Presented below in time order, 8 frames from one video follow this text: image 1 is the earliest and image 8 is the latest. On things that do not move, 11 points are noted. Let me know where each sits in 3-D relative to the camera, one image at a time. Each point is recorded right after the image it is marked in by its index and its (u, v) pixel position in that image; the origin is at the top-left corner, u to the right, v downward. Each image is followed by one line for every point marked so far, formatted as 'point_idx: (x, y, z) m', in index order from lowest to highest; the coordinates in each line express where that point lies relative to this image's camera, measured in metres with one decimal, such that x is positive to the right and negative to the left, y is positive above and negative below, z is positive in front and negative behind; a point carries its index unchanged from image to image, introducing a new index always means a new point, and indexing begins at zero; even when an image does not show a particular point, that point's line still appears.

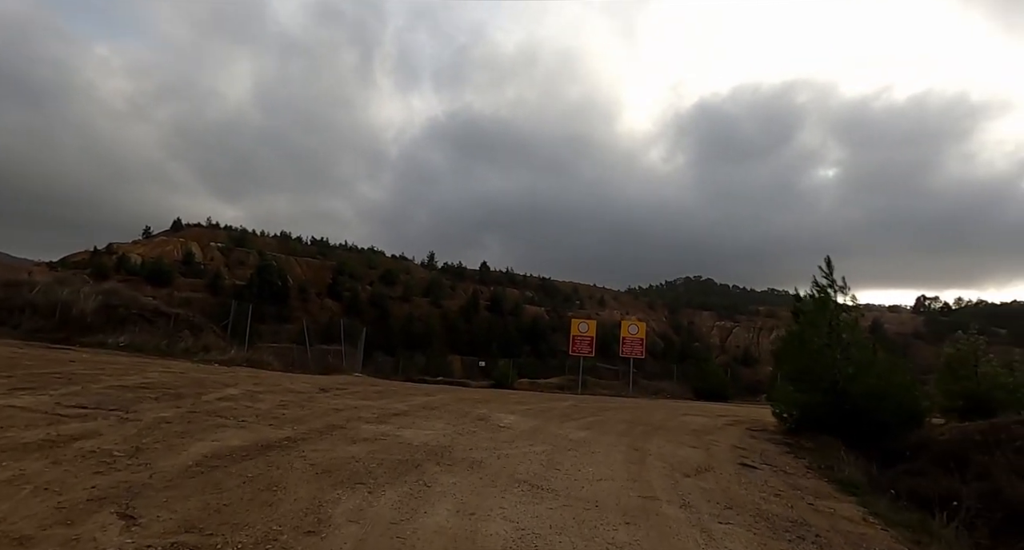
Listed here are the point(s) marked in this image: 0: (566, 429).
0: (+1.1, -3.1, +12.4) m
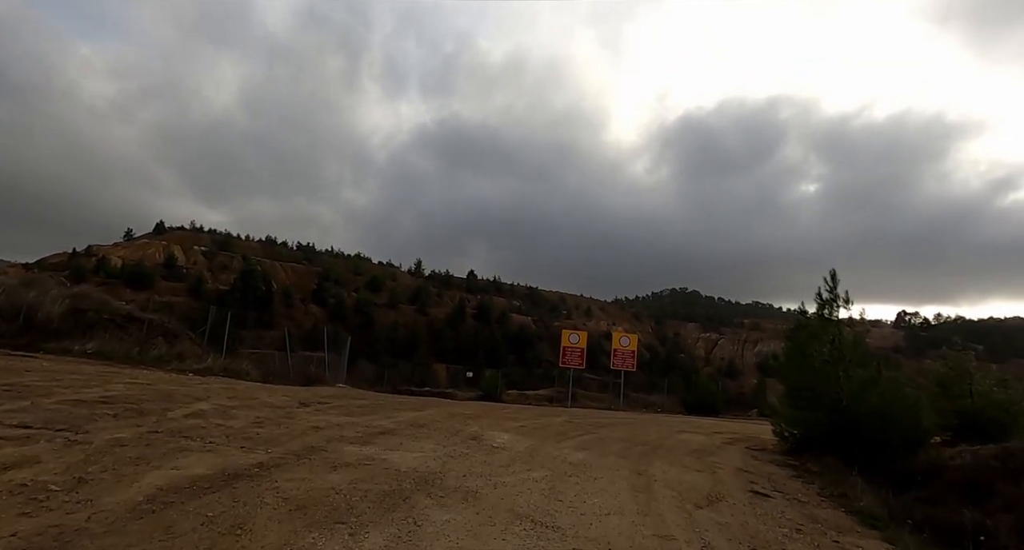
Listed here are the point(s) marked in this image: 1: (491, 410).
0: (+0.9, -3.3, +11.6) m
1: (-0.6, -4.0, +18.2) m
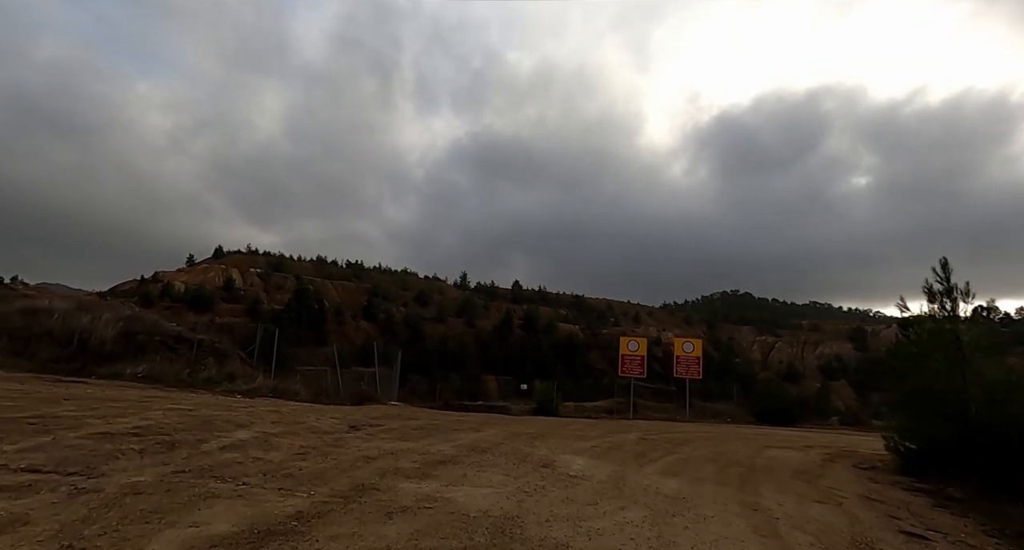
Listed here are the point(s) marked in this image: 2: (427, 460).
0: (+2.2, -3.3, +10.0) m
1: (+1.2, -4.1, +16.6) m
2: (-1.3, -2.8, +9.3) m
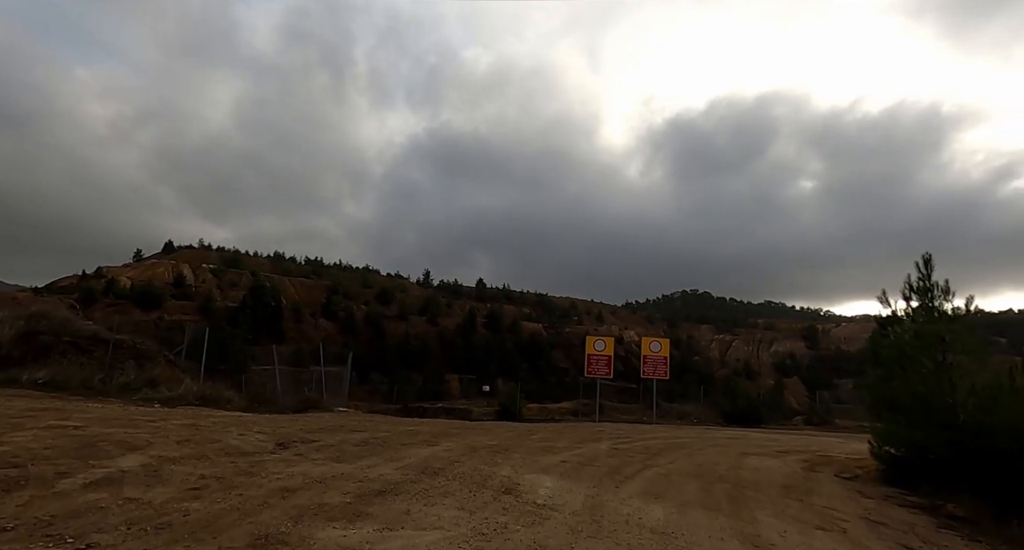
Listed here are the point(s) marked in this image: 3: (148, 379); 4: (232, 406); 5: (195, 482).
0: (+1.6, -3.1, +8.5) m
1: (+0.2, -4.0, +15.0) m
2: (-1.8, -2.6, +7.5) m
3: (-10.4, -3.0, +17.8) m
4: (-7.6, -3.5, +16.8) m
5: (-3.6, -2.3, +7.0) m
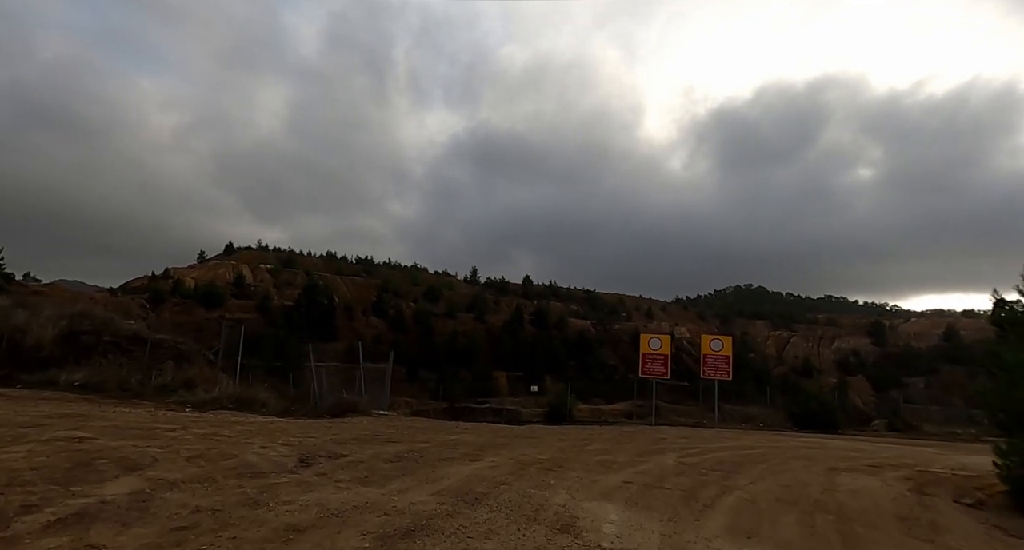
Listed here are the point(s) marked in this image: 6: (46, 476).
0: (+2.3, -3.0, +6.8) m
1: (+1.4, -3.8, +13.5) m
2: (-1.2, -2.5, +6.2) m
3: (-9.0, -2.9, +17.1) m
4: (-6.3, -3.5, +15.9) m
5: (-3.0, -2.3, +5.8) m
6: (-5.1, -2.2, +6.8) m
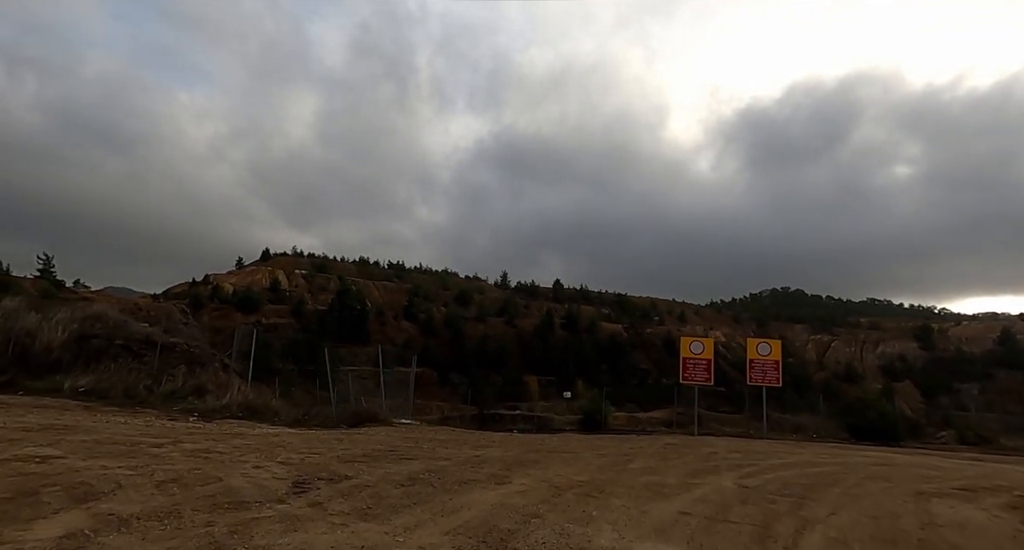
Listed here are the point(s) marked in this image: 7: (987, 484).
0: (+2.6, -2.8, +5.2) m
1: (+2.1, -3.7, +11.8) m
2: (-1.0, -2.4, +4.7) m
3: (-8.2, -2.9, +16.0) m
4: (-5.5, -3.4, +14.7) m
5: (-2.8, -2.1, +4.4) m
6: (-4.8, -2.0, +5.5) m
7: (+14.4, -6.1, +18.7) m
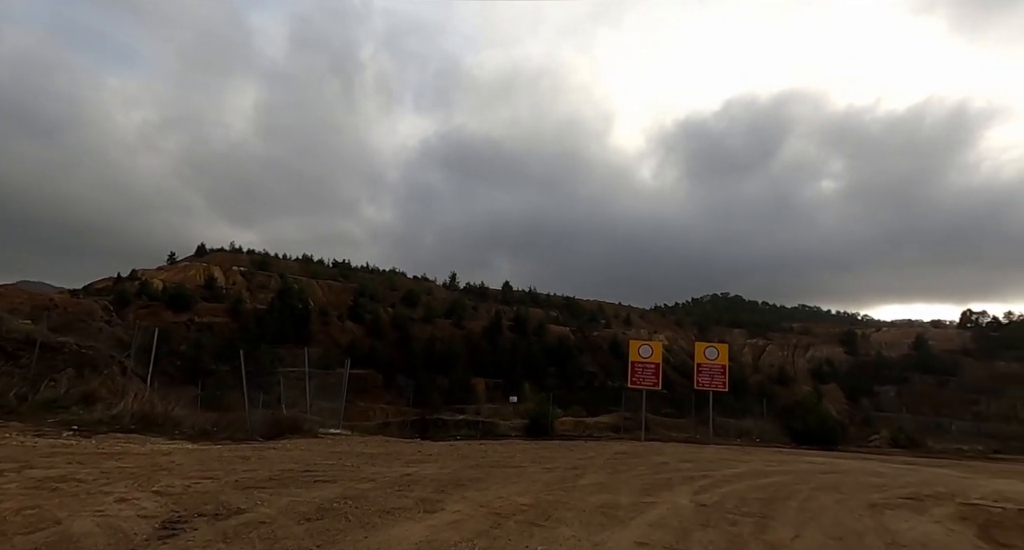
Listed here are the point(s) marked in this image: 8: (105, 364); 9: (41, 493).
0: (+2.0, -2.8, +4.0) m
1: (+0.9, -3.6, +10.6) m
2: (-1.4, -2.2, +3.3) m
3: (-9.6, -2.7, +13.9) m
4: (-6.8, -3.2, +12.8) m
5: (-3.2, -2.0, +2.8) m
6: (-5.3, -1.9, +3.7) m
7: (+12.6, -6.2, +18.5) m
8: (-10.6, -2.4, +16.2) m
9: (-4.9, -2.3, +6.6) m
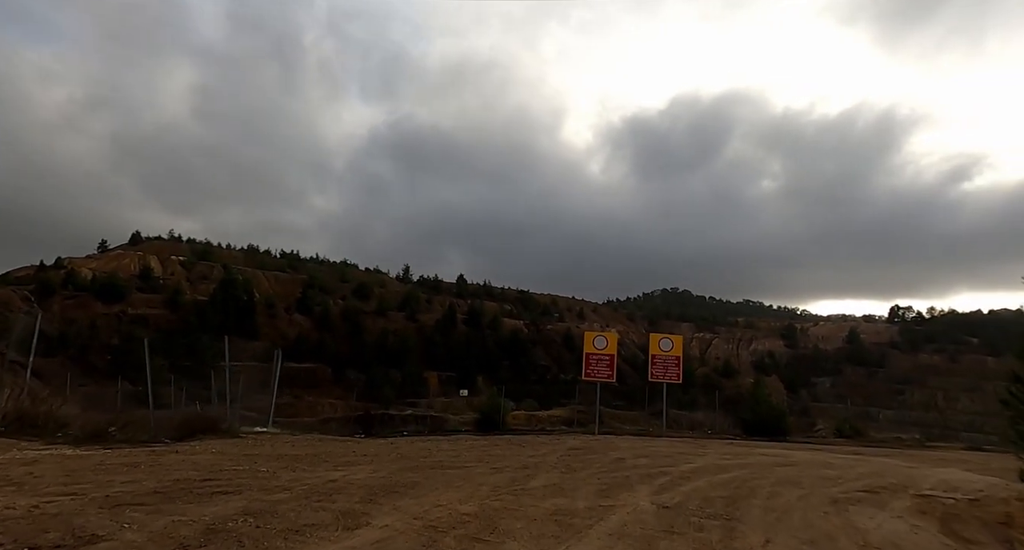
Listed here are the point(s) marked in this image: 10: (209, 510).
0: (+1.7, -2.5, +2.9) m
1: (+0.1, -3.3, +9.4) m
2: (-1.7, -1.9, +1.9) m
3: (-10.7, -2.2, +11.8) m
4: (-7.8, -2.8, +11.0) m
5: (-3.5, -1.7, +1.3) m
6: (-5.6, -1.5, +2.0) m
7: (+11.0, -5.9, +18.1) m
8: (-11.8, -1.8, +14.0) m
9: (-5.4, -2.0, +4.9) m
10: (-3.2, -2.5, +6.6) m
